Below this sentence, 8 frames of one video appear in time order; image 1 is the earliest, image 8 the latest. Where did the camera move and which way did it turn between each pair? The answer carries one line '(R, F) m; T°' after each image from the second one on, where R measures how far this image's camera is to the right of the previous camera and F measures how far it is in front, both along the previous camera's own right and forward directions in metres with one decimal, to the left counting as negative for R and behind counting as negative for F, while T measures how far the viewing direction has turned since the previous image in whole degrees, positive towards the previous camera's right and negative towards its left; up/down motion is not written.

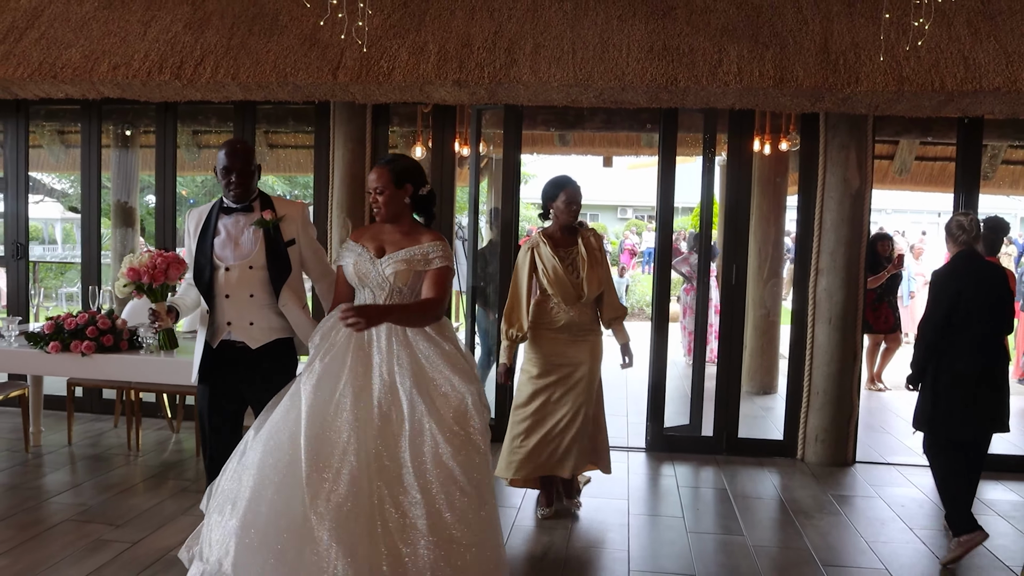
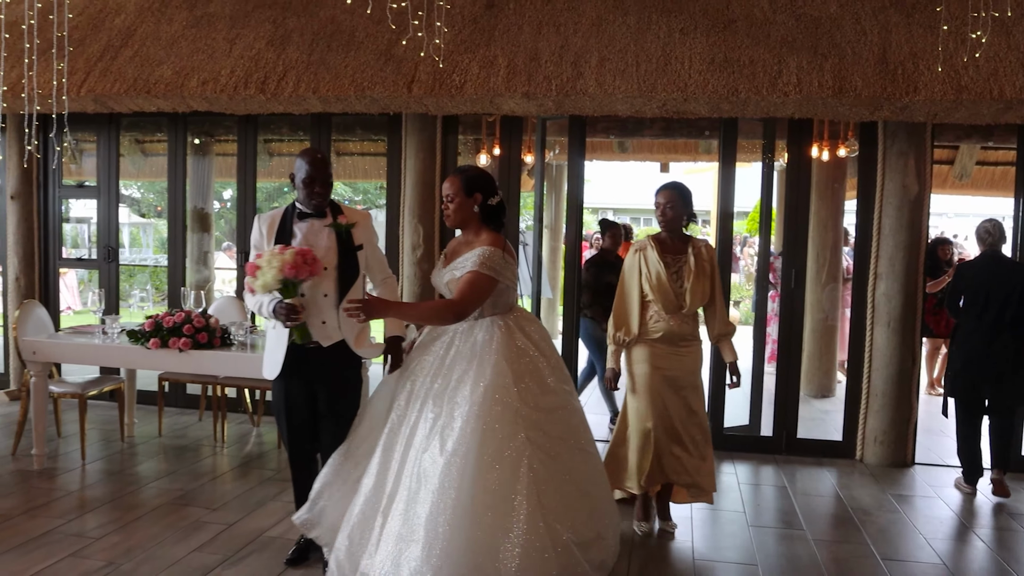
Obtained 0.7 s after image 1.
(-0.1, -0.2) m; -3°
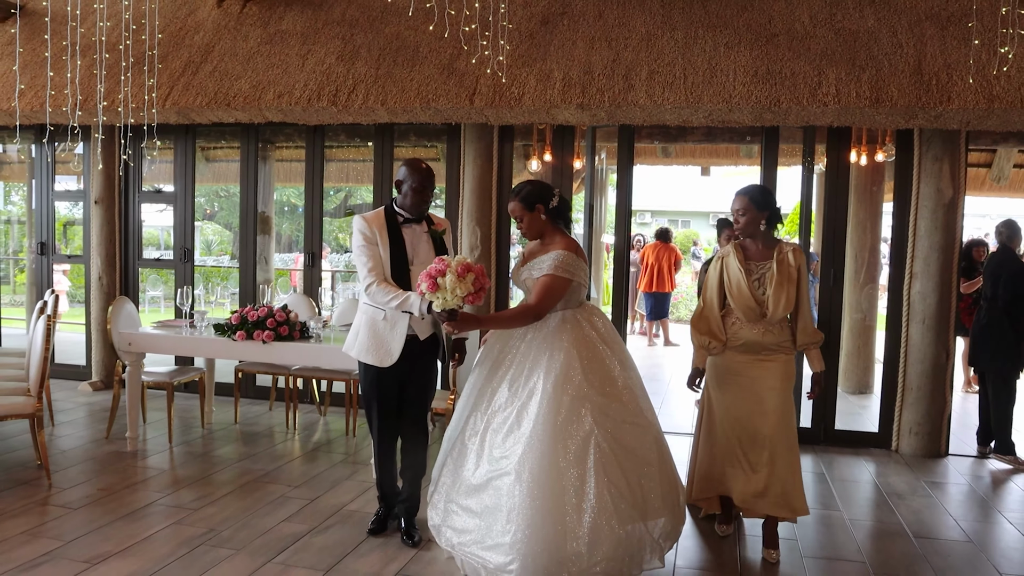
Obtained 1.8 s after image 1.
(-0.1, -0.3) m; -2°
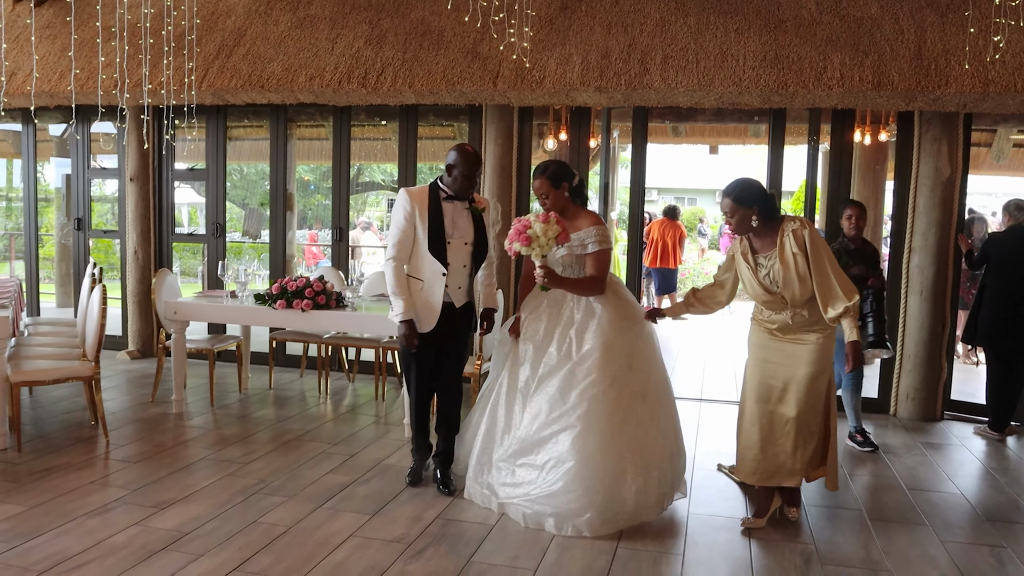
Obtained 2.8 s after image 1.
(-0.1, -0.3) m; 0°
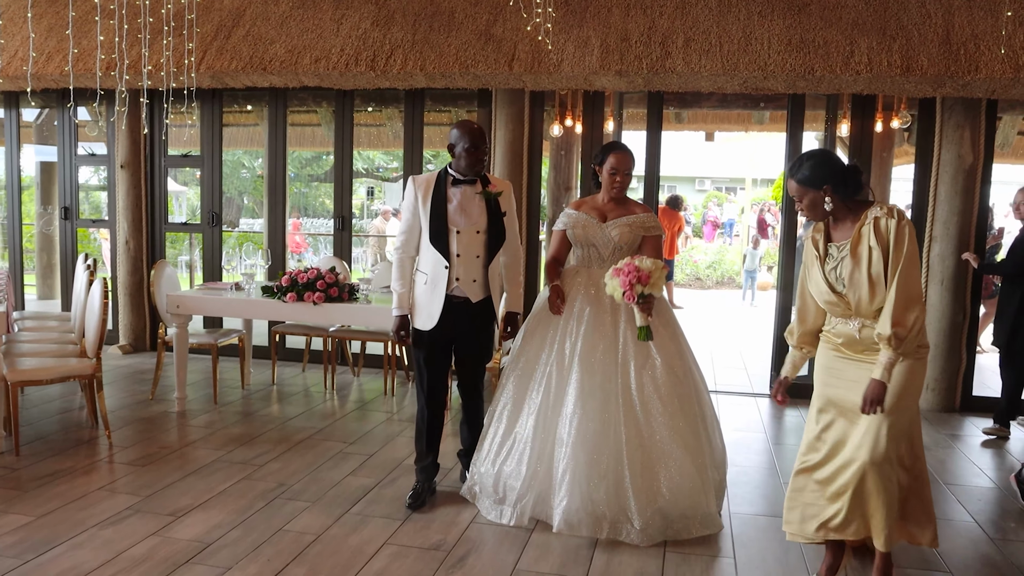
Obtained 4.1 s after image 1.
(-0.2, +0.2) m; +2°
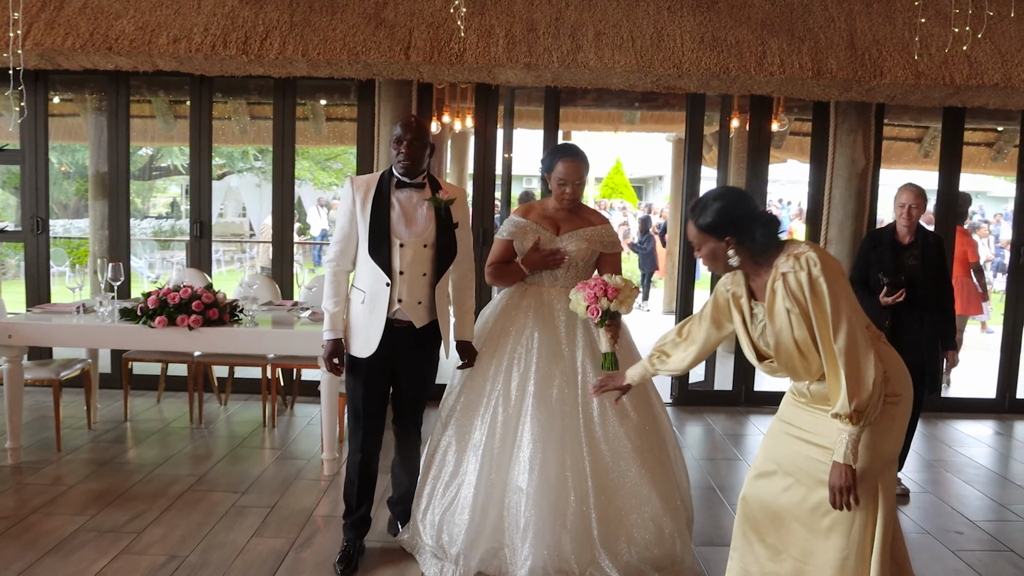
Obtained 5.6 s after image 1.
(-0.4, +0.5) m; +12°
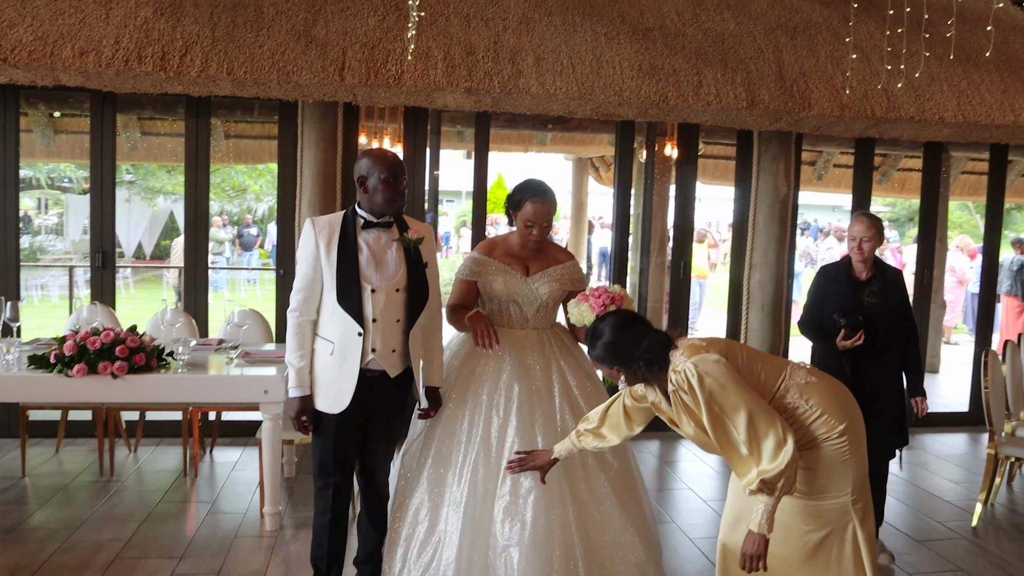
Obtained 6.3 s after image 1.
(-0.3, +0.2) m; +9°
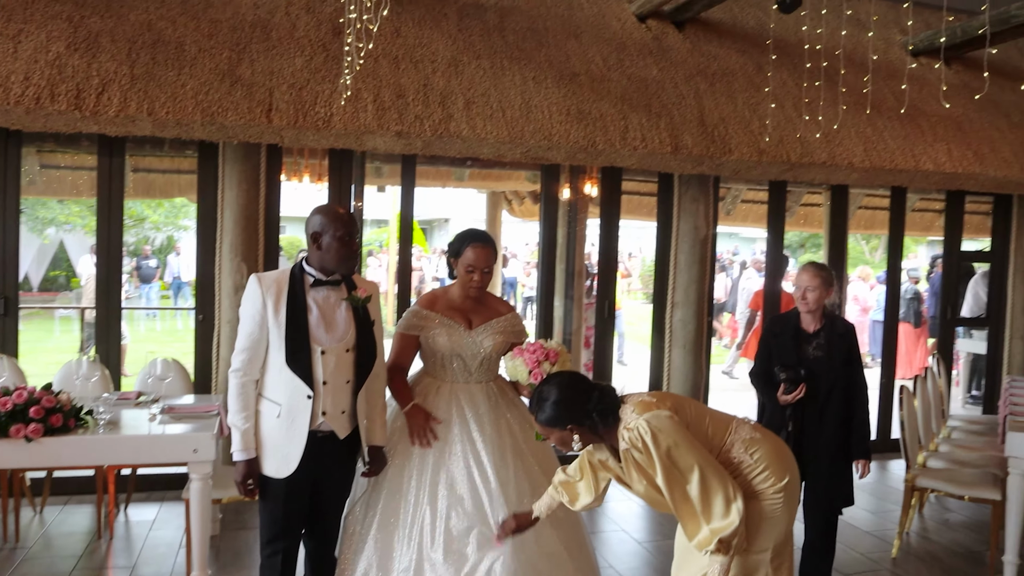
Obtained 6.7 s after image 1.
(-0.1, 0.0) m; +6°
